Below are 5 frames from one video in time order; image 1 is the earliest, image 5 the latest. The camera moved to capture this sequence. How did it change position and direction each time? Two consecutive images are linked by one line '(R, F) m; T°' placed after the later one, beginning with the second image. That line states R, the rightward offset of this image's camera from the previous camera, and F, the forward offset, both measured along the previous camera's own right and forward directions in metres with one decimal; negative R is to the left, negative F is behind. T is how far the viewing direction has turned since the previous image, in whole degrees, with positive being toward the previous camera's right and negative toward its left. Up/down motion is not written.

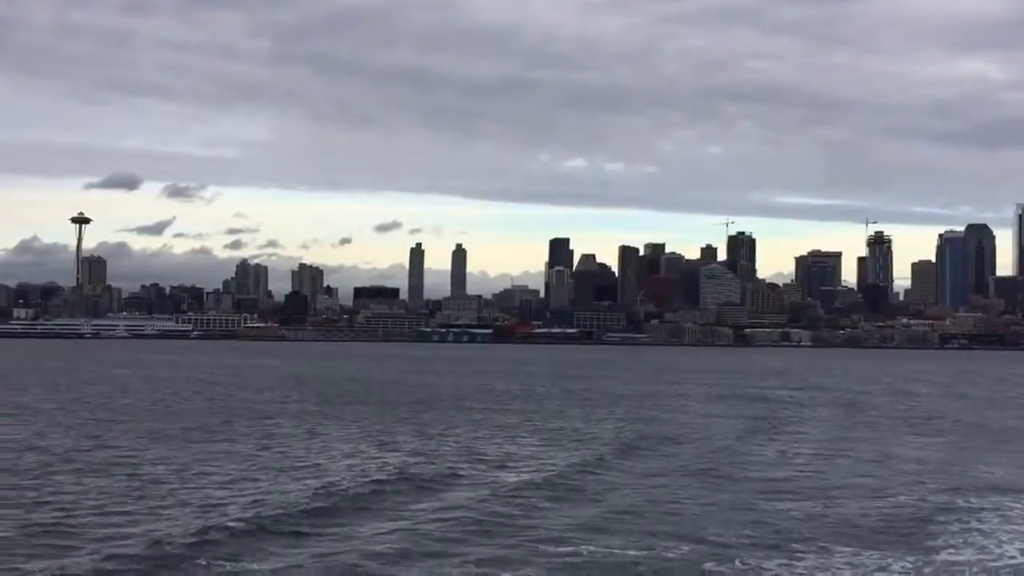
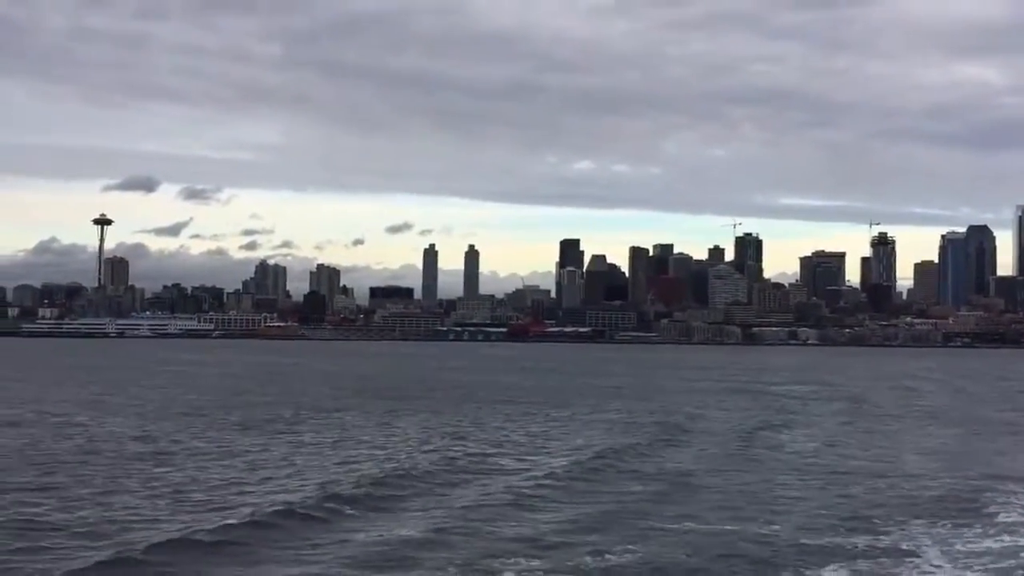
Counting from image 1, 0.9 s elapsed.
(-1.0, -2.1) m; 0°
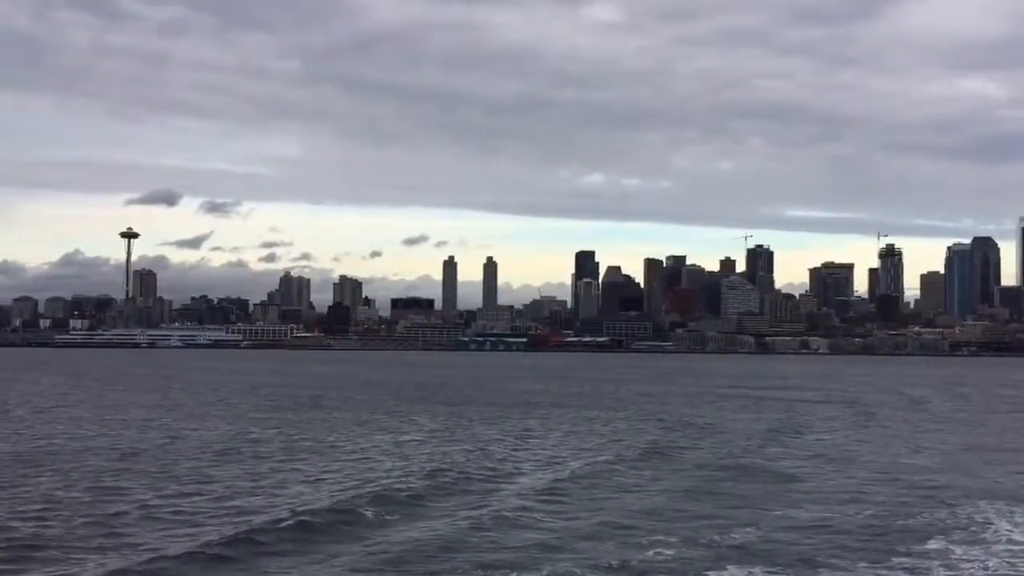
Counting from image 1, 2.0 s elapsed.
(-1.0, -2.5) m; 0°
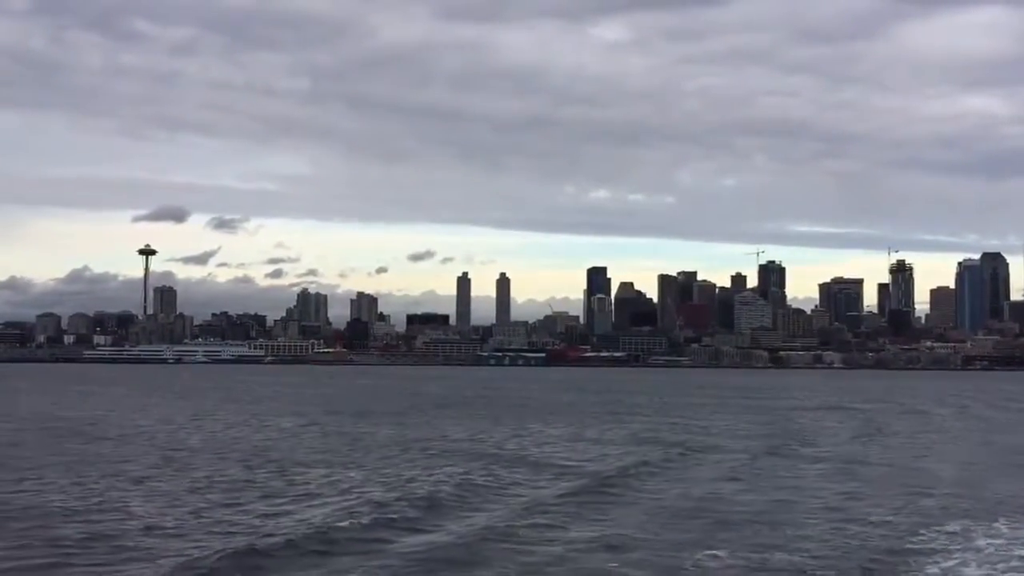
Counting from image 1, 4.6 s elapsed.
(-3.2, -1.8) m; +1°
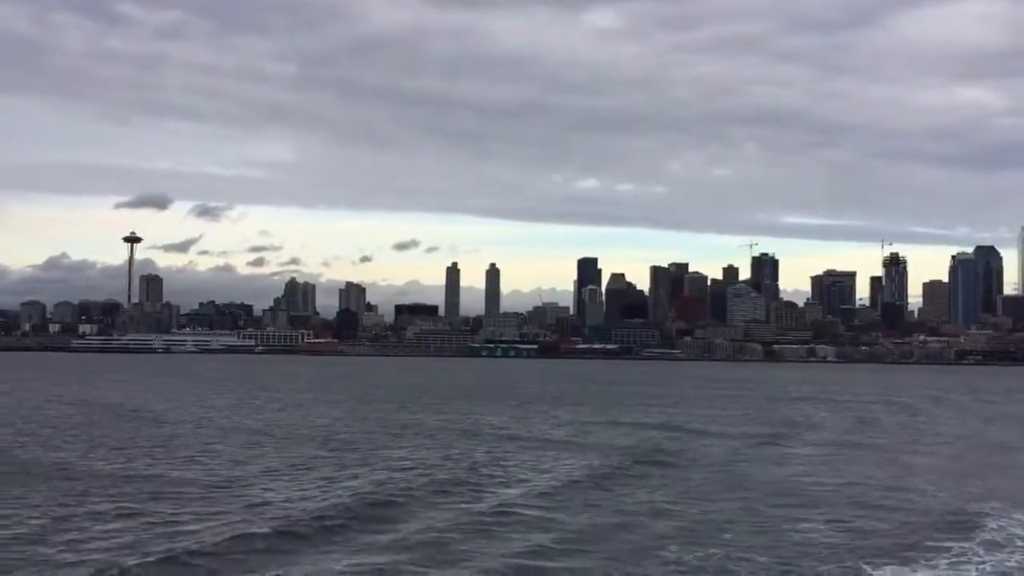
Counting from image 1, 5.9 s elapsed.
(-1.9, +0.4) m; +2°
